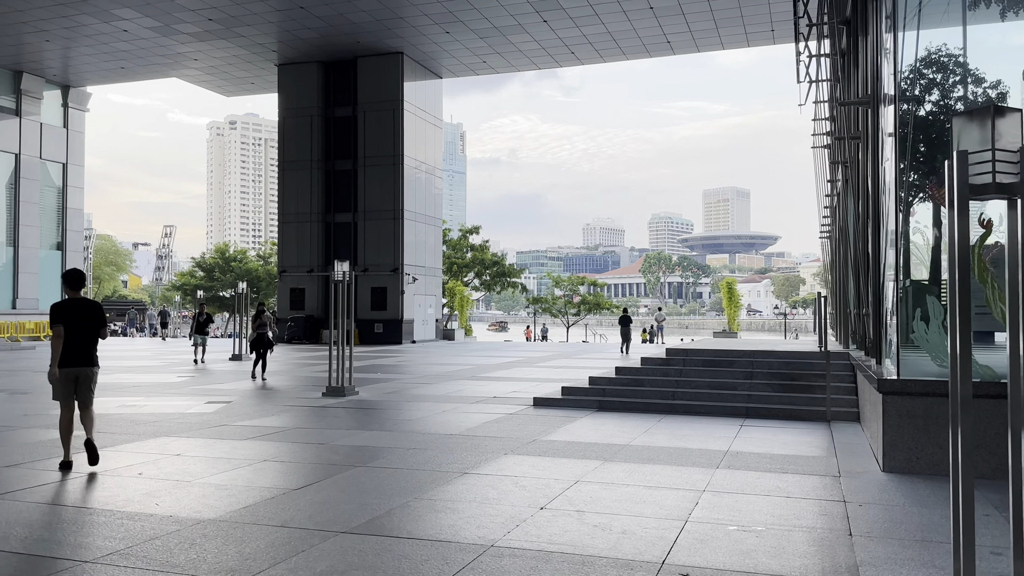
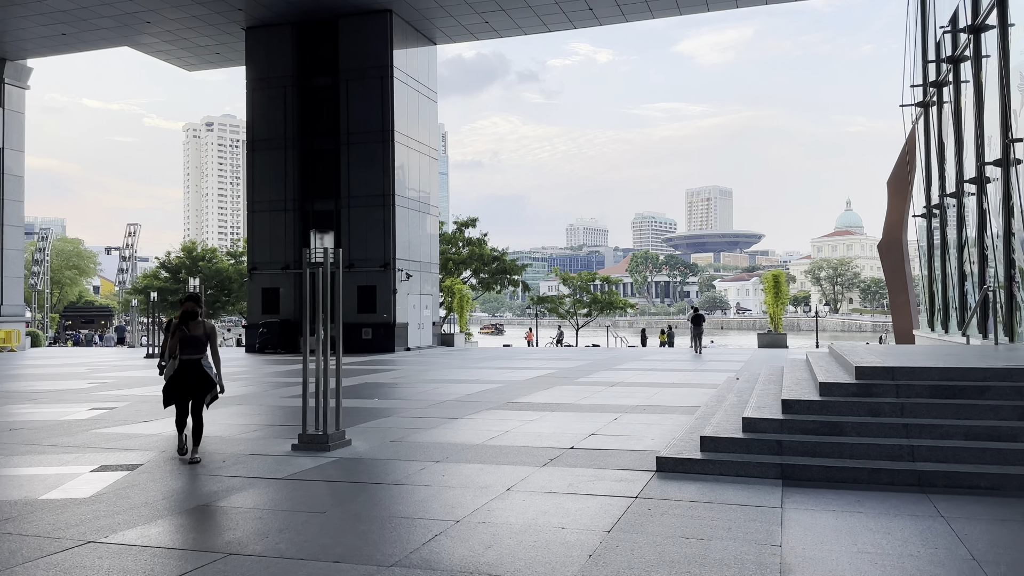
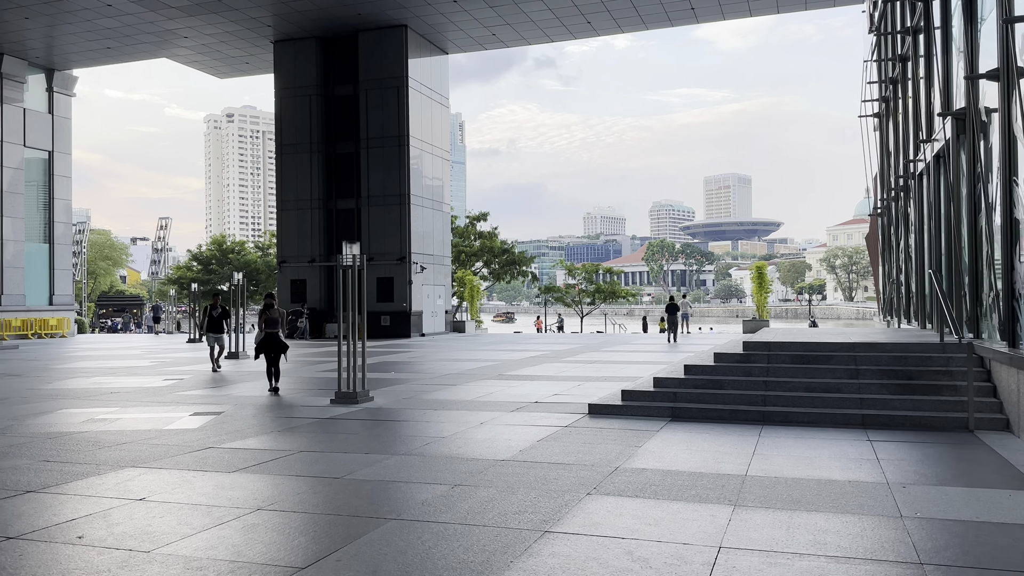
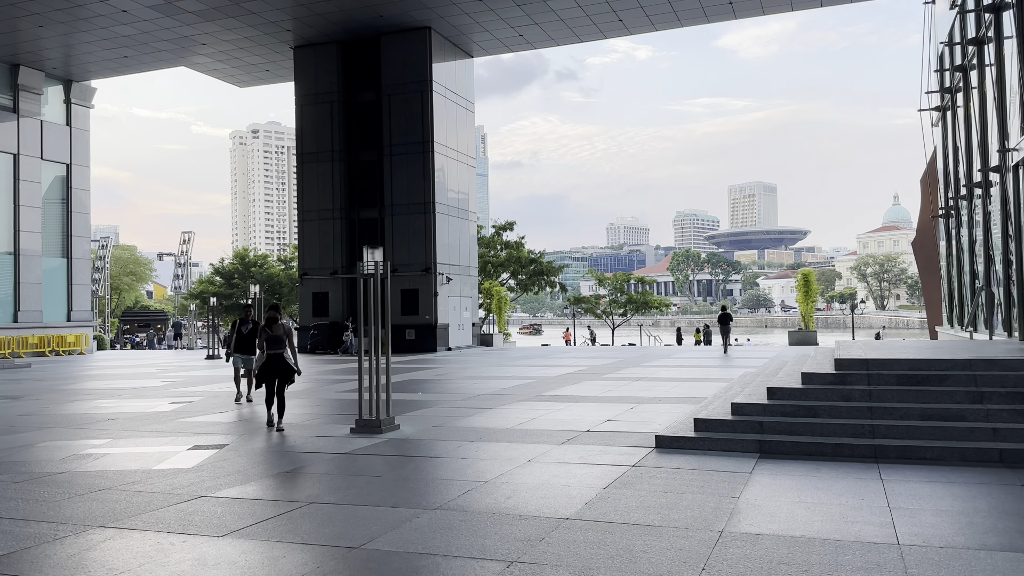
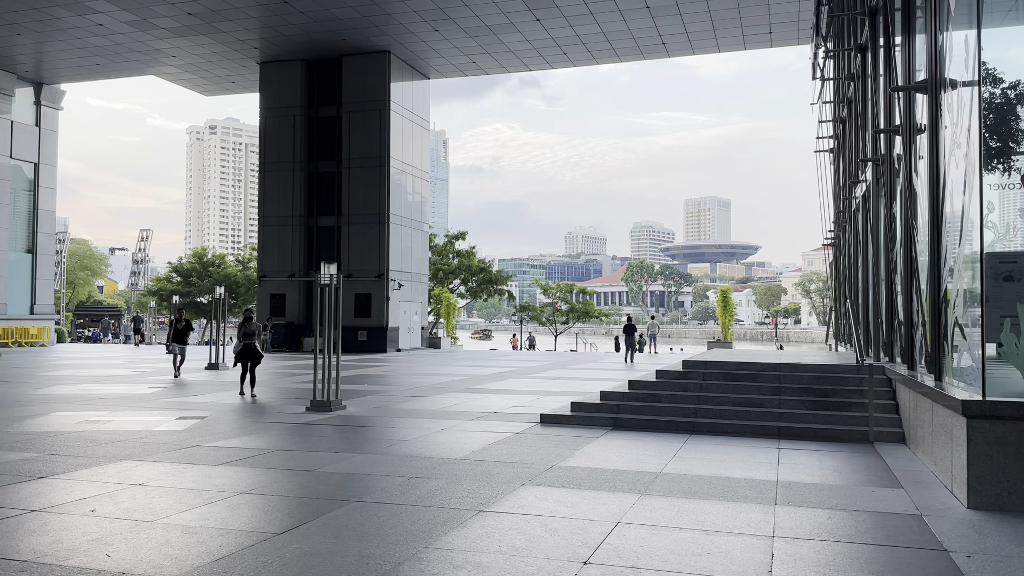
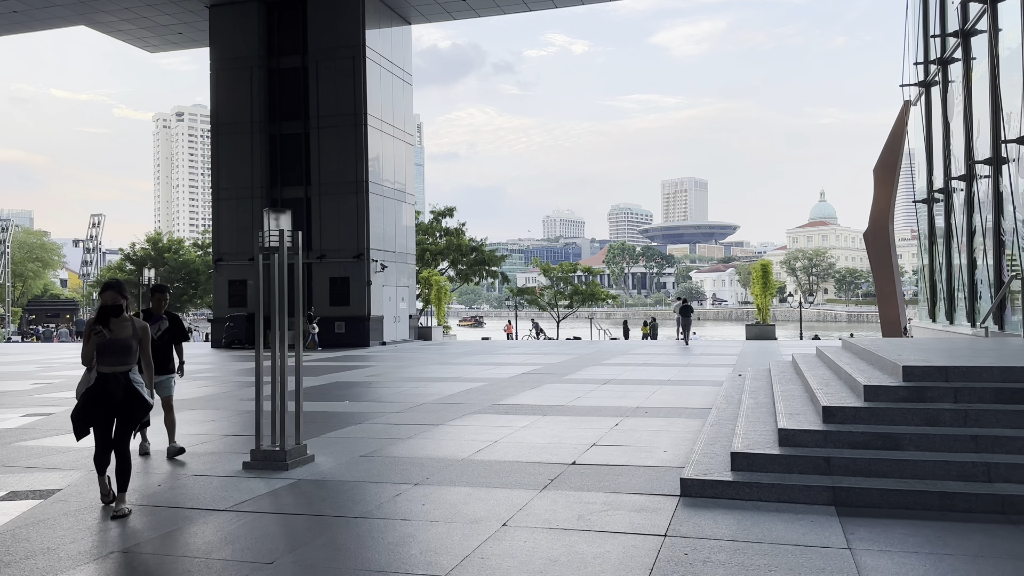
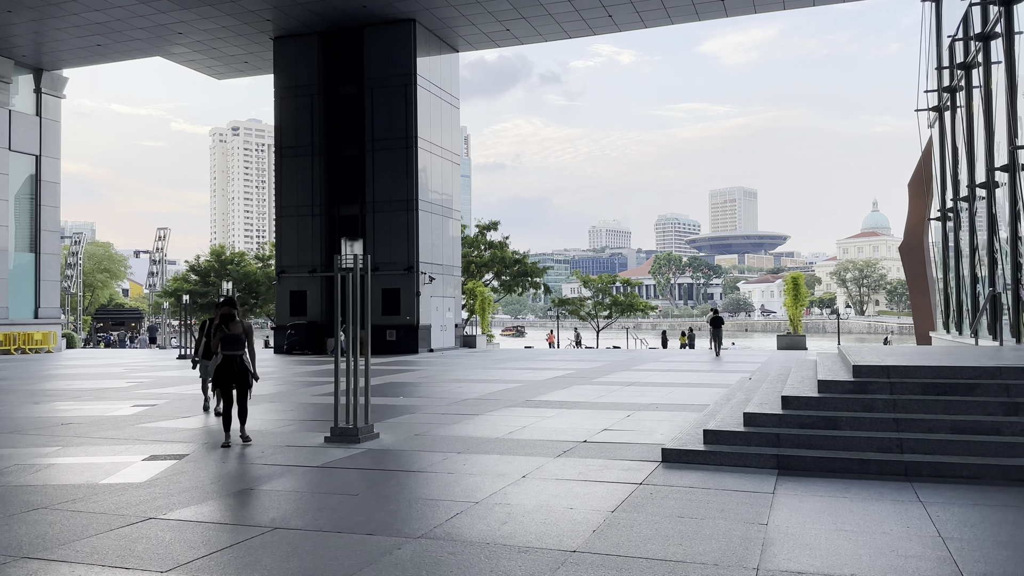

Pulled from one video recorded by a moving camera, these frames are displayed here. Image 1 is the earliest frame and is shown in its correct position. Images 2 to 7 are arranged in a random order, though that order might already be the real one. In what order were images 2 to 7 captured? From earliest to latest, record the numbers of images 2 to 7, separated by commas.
5, 3, 4, 7, 2, 6
